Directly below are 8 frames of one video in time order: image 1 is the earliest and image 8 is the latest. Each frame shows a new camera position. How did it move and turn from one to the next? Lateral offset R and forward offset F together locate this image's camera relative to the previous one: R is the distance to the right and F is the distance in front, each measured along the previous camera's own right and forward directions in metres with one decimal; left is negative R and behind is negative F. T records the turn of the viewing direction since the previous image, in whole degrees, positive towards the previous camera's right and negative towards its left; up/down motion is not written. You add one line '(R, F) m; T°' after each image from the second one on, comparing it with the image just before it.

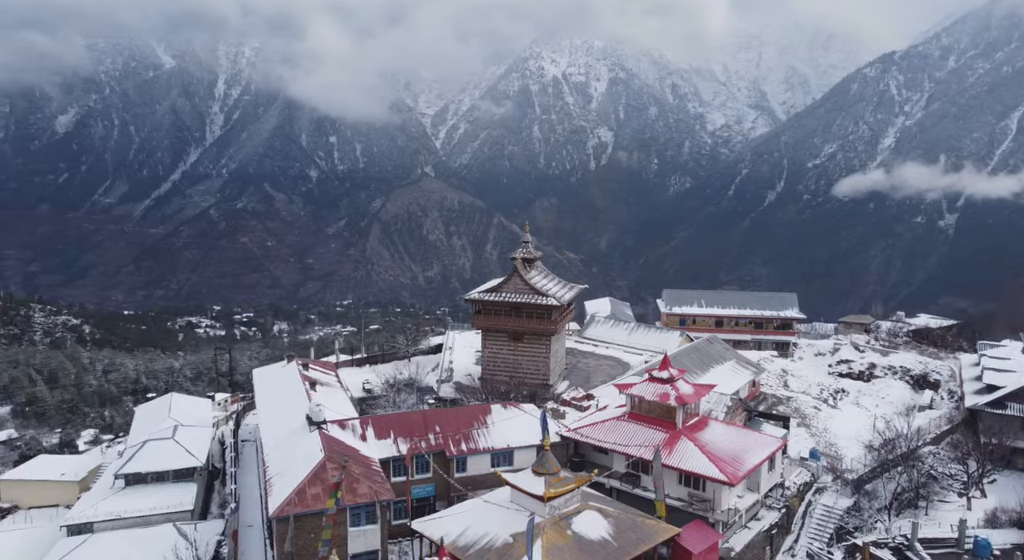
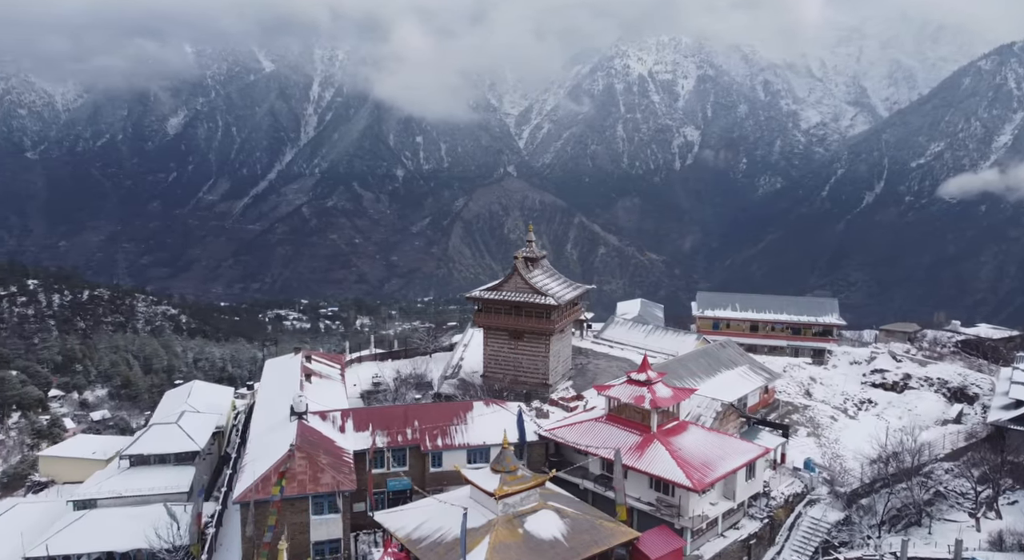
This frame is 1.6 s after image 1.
(+3.3, -0.2) m; -7°
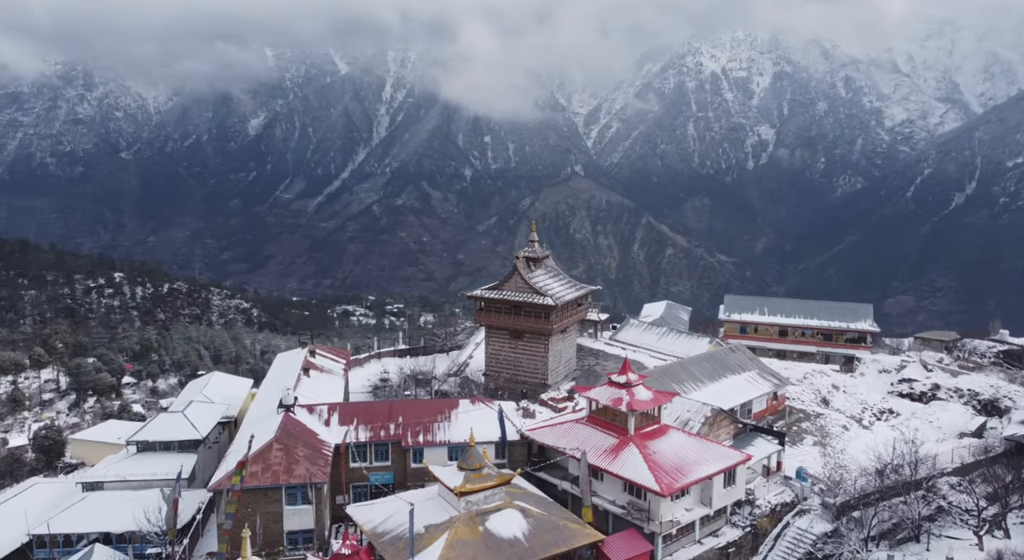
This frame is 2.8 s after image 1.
(+2.7, -0.1) m; -6°
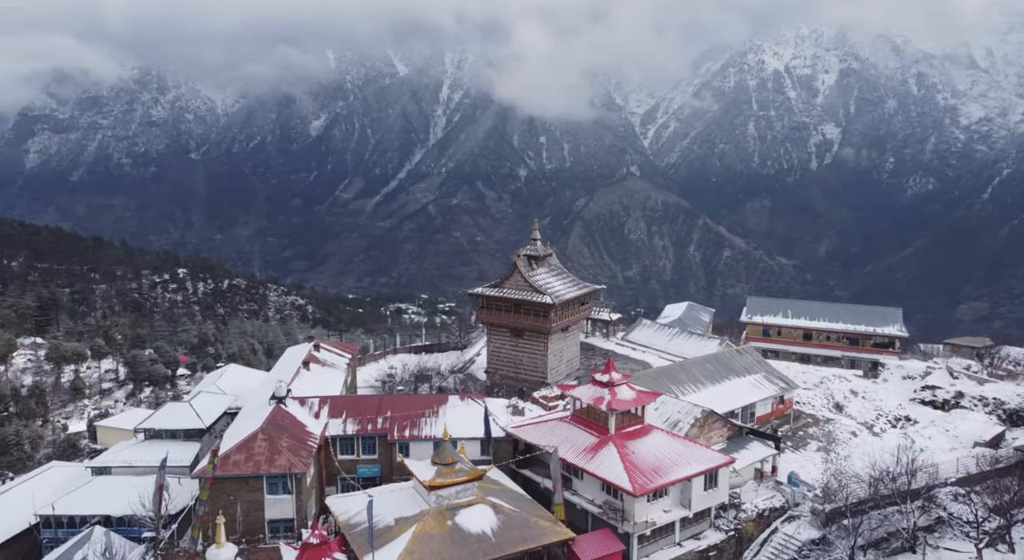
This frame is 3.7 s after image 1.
(+2.2, -0.1) m; -5°
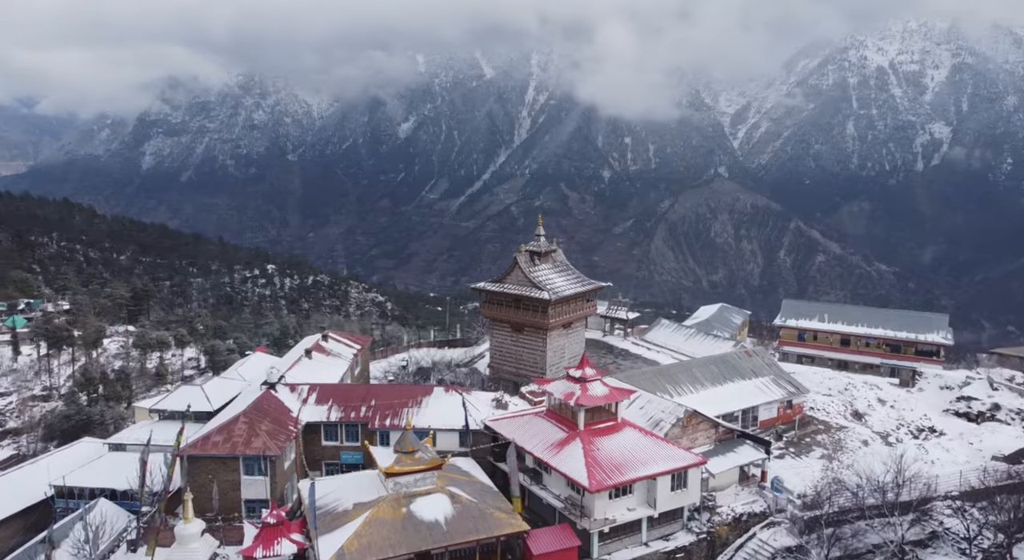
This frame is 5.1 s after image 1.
(+3.4, +0.1) m; -7°
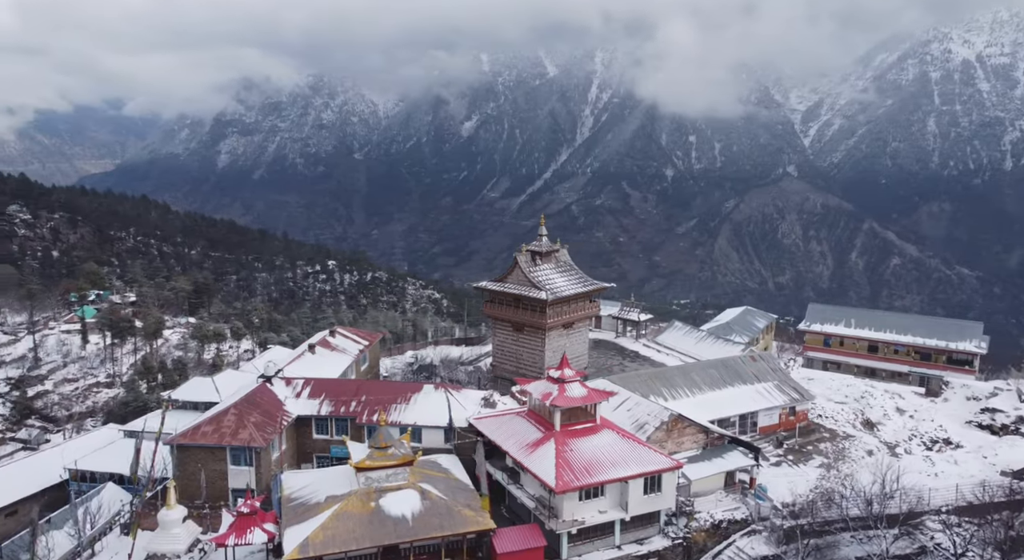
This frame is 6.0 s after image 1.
(+2.5, 0.0) m; -5°
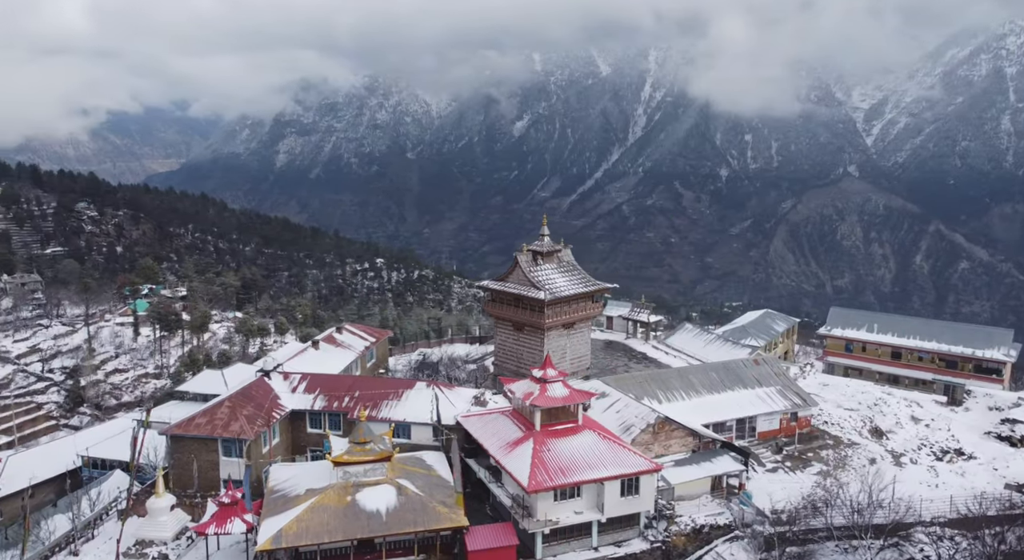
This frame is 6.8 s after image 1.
(+2.1, 0.0) m; -4°
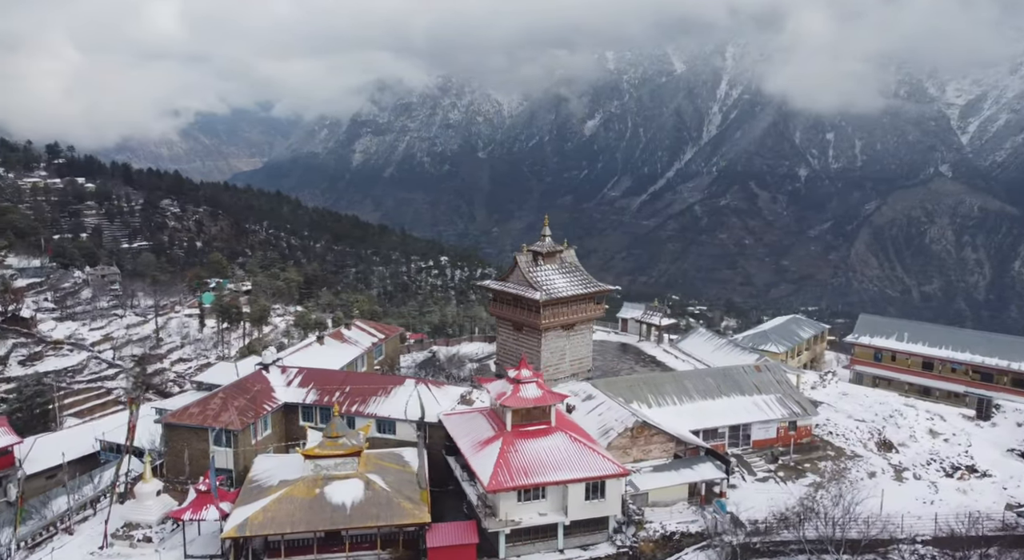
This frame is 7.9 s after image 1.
(+2.9, +0.2) m; -6°
